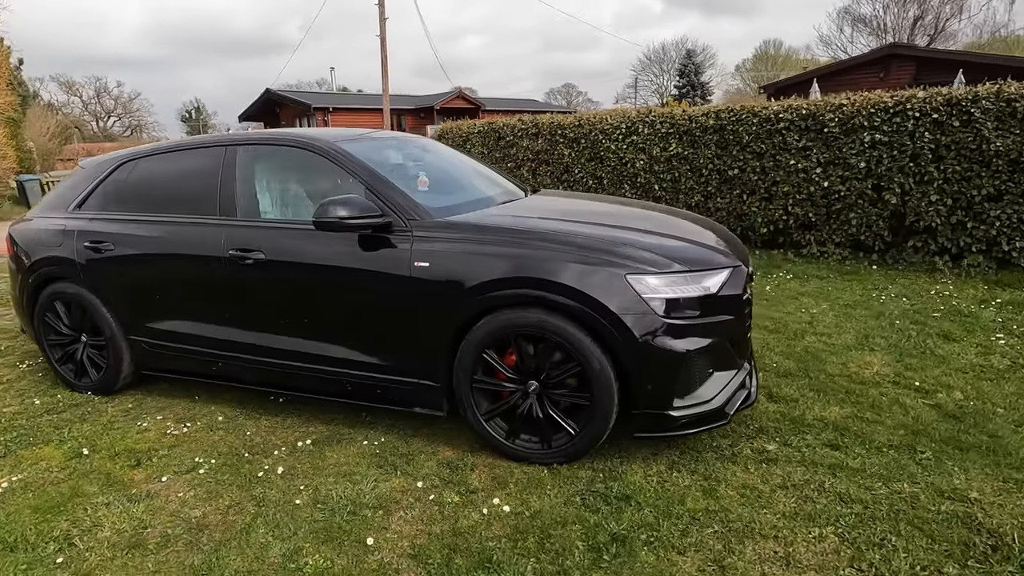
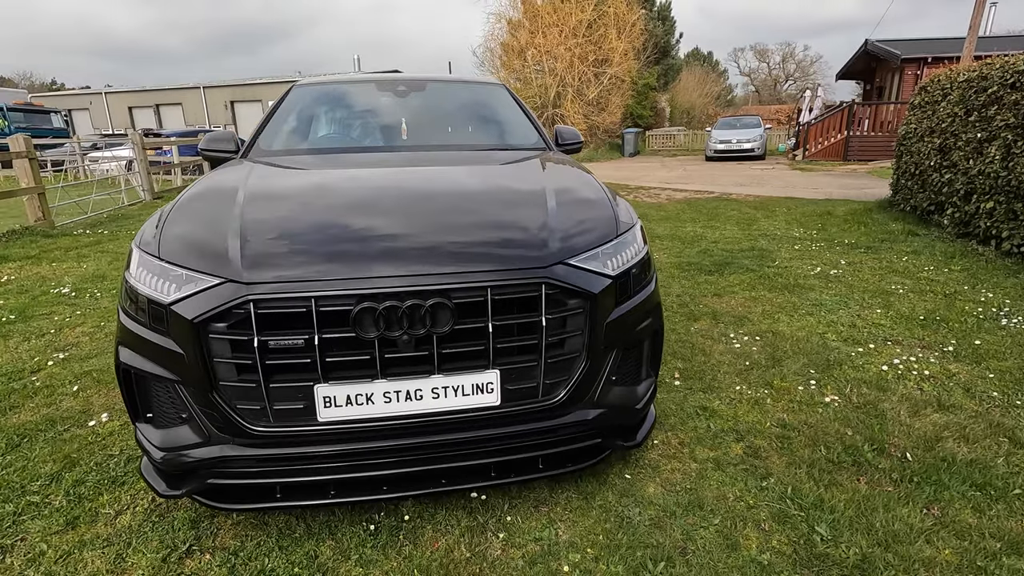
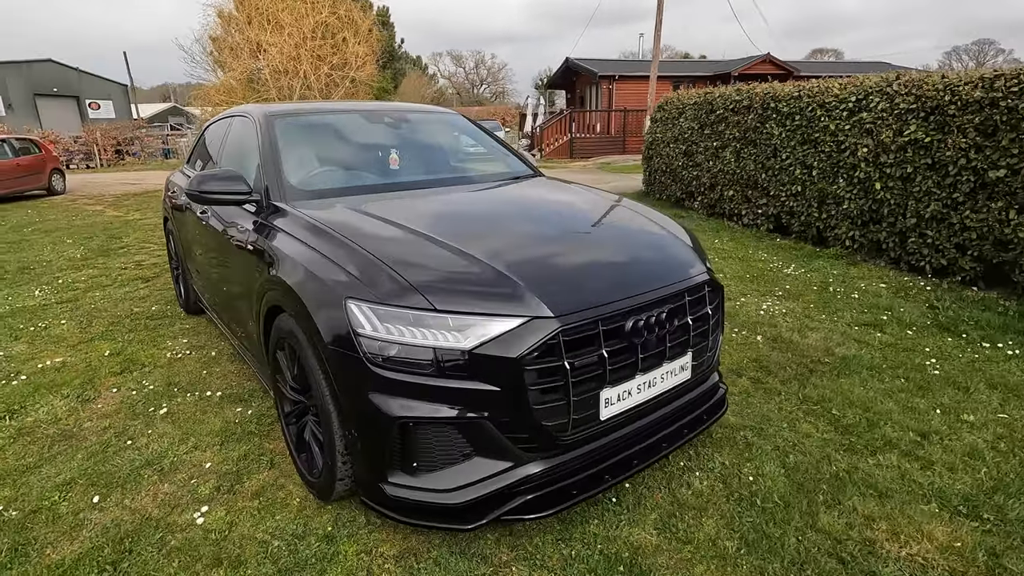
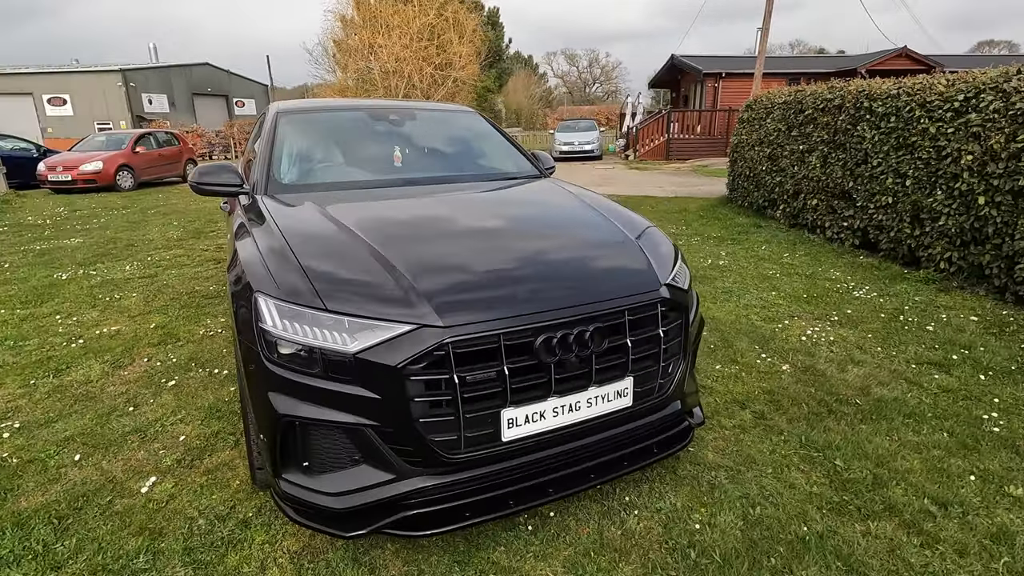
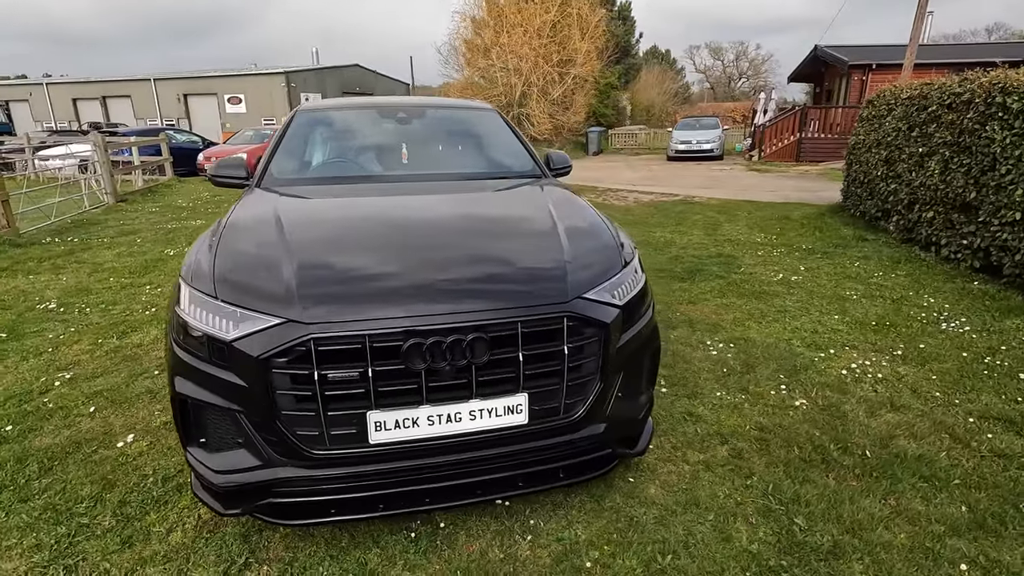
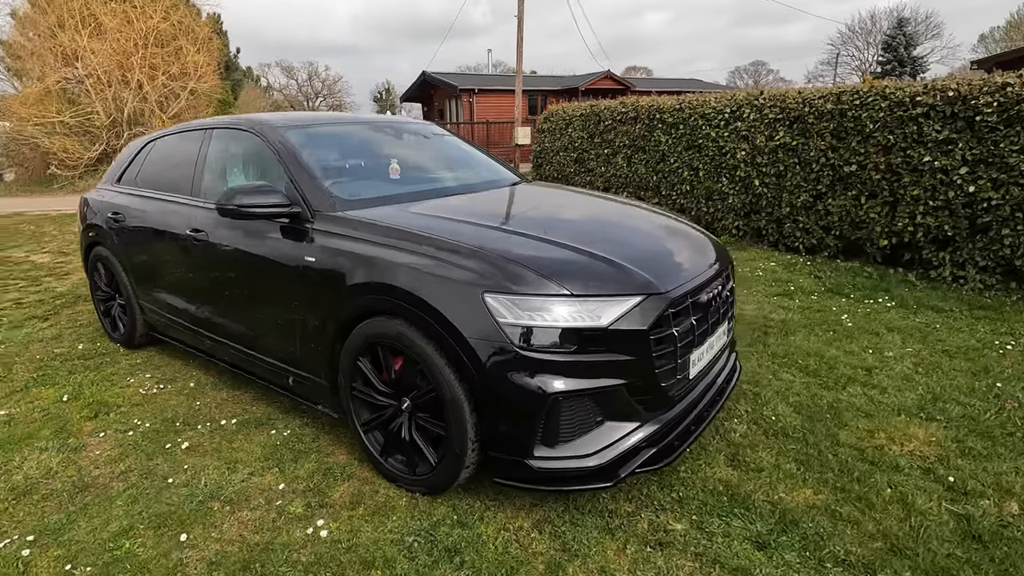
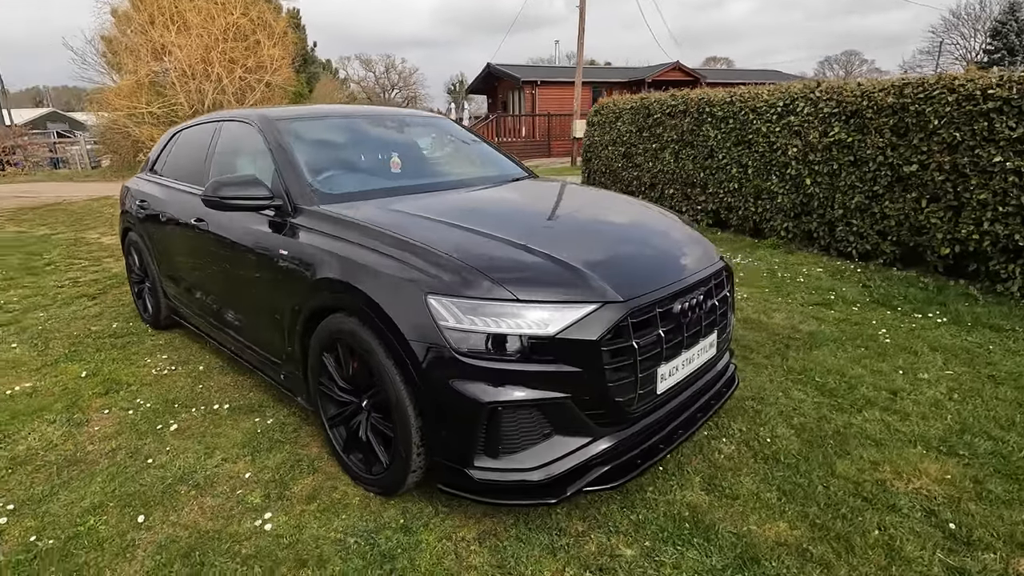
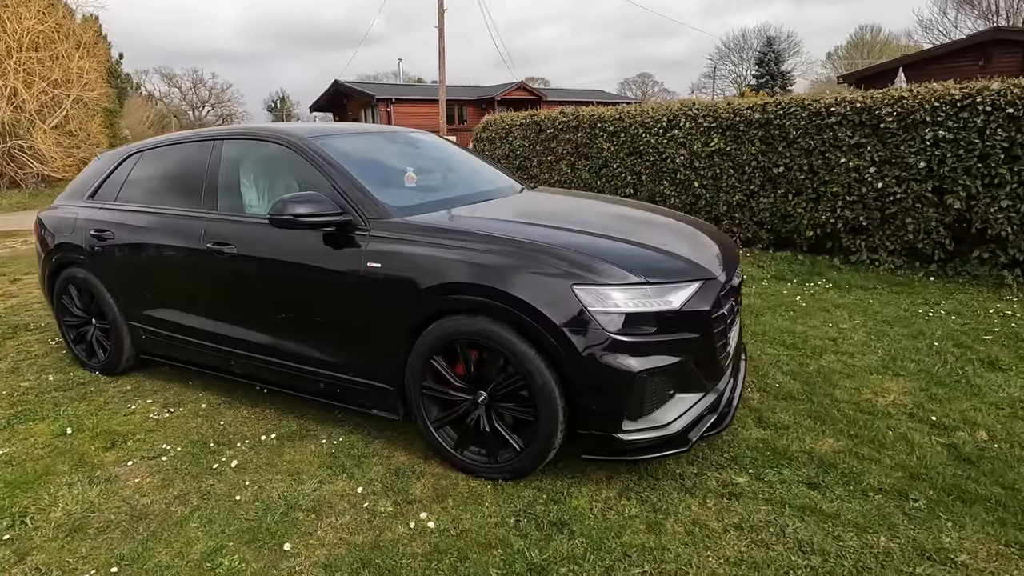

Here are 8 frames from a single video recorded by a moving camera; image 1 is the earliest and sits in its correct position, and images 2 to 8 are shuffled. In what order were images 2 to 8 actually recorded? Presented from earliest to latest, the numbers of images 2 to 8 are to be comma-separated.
8, 6, 7, 3, 4, 5, 2
